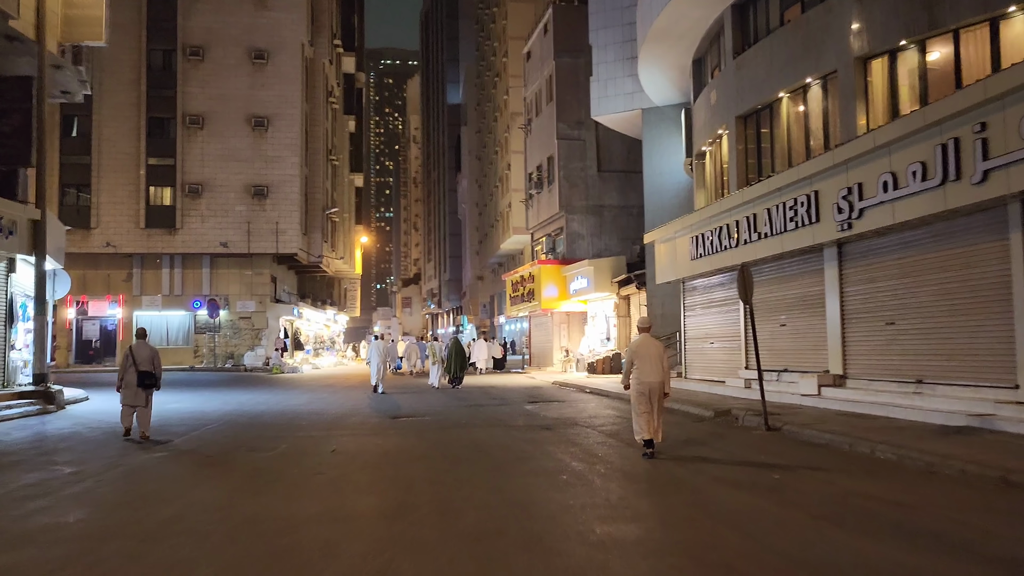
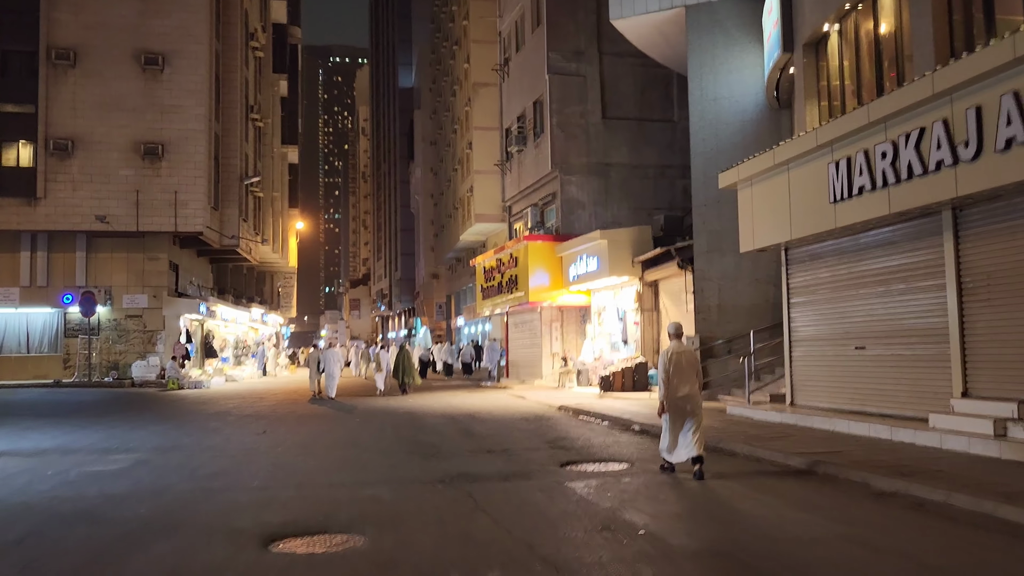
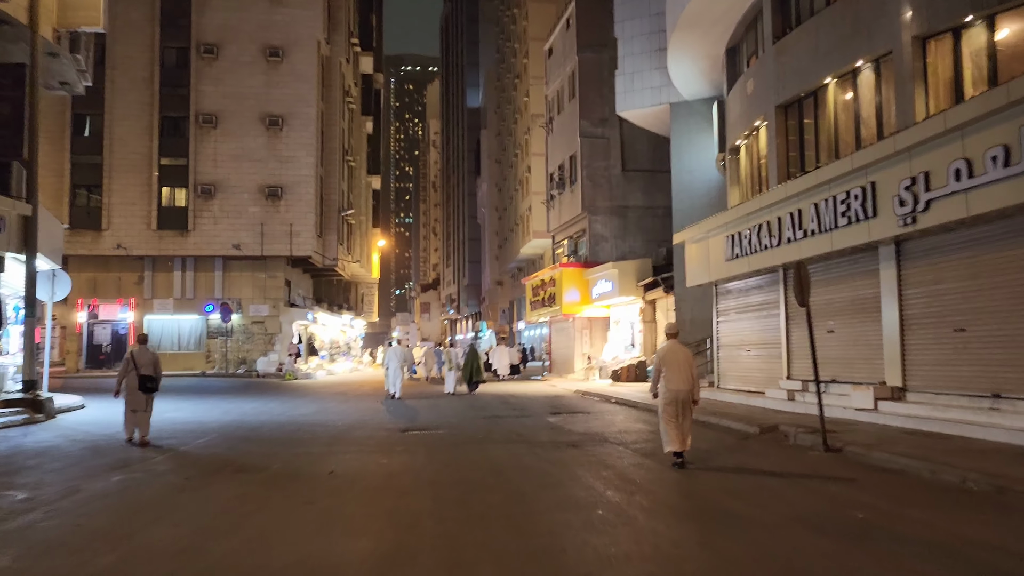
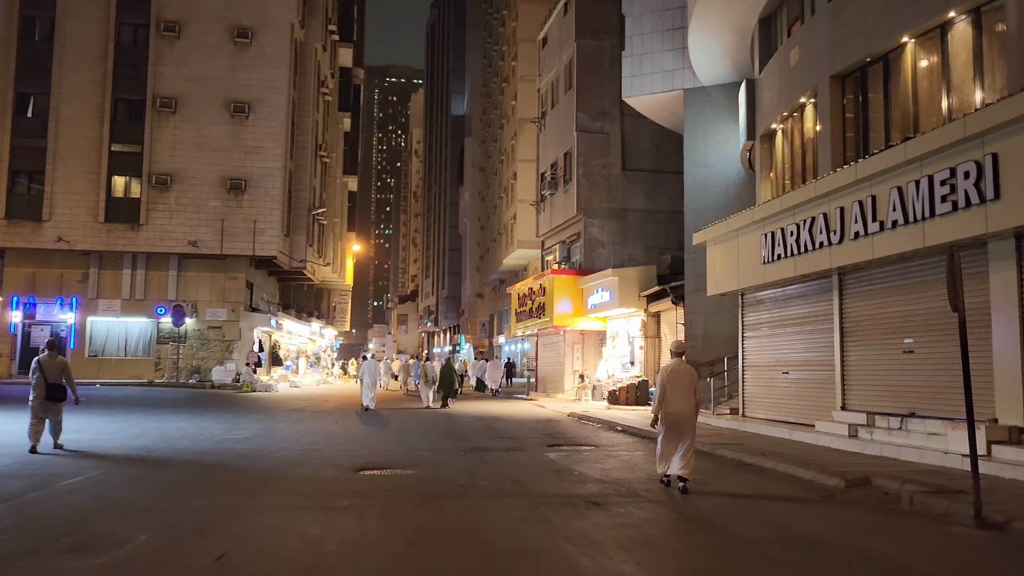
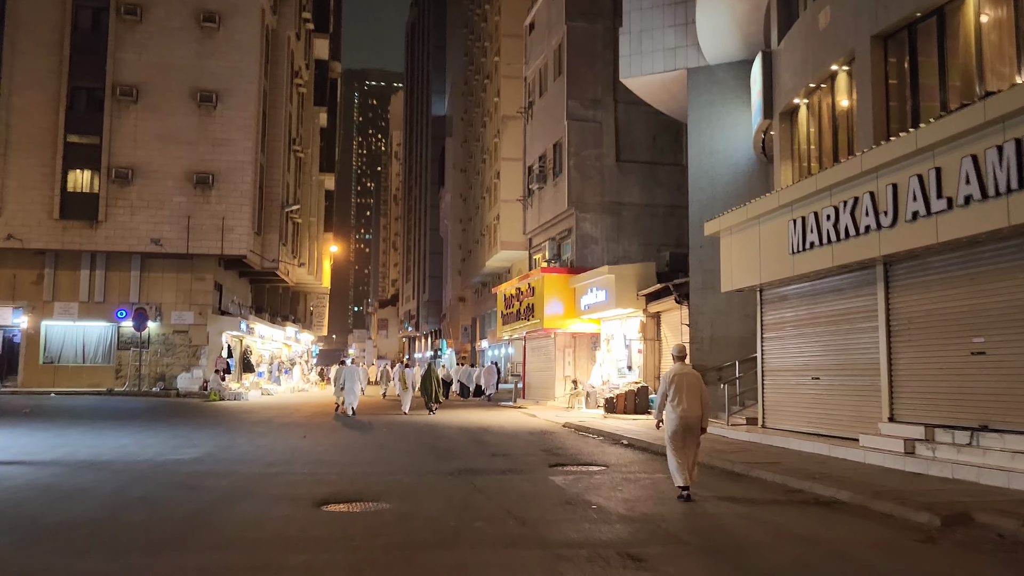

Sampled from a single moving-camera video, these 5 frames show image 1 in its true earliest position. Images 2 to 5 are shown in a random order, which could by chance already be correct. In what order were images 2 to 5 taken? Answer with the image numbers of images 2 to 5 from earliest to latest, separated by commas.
3, 4, 5, 2
